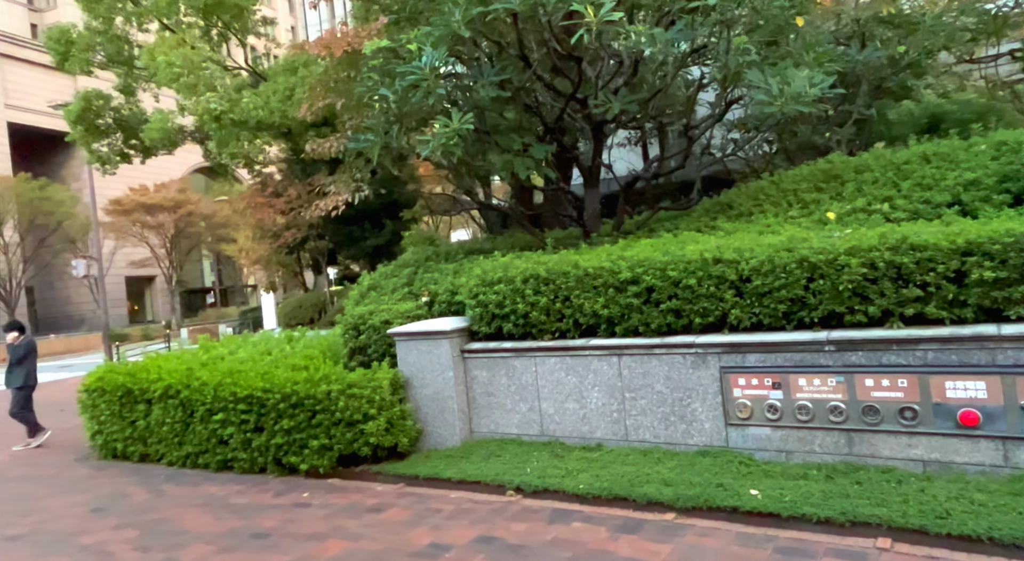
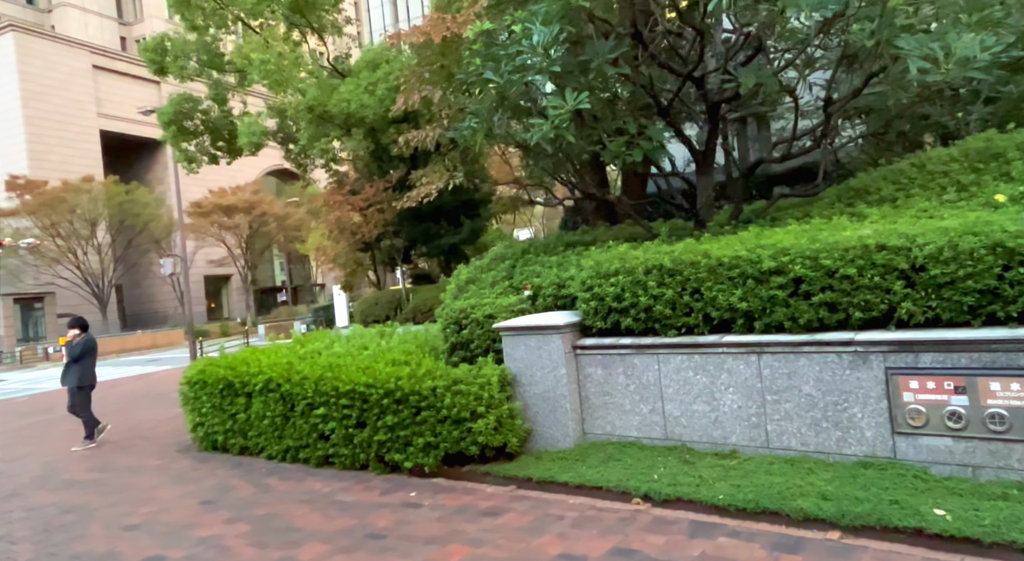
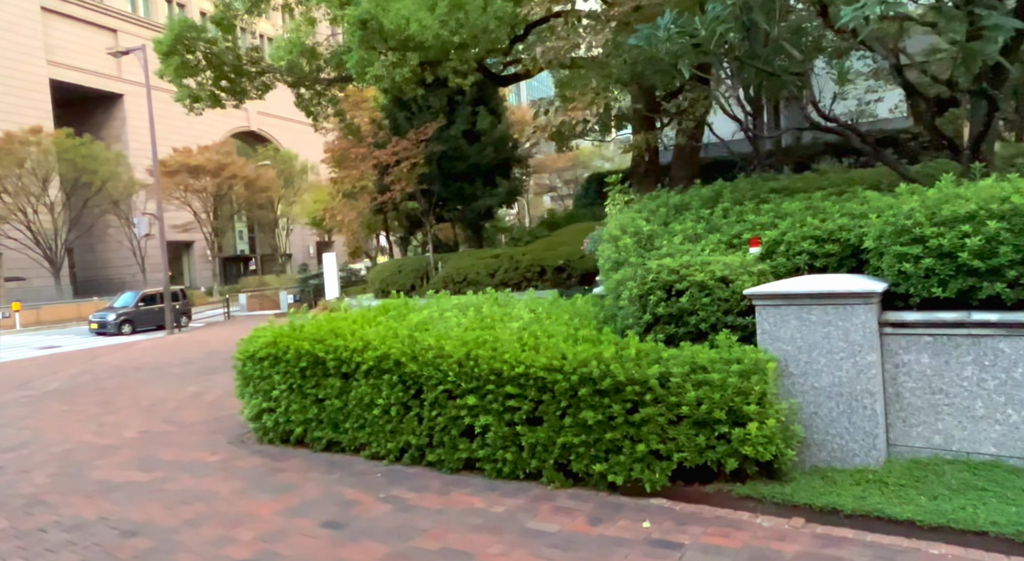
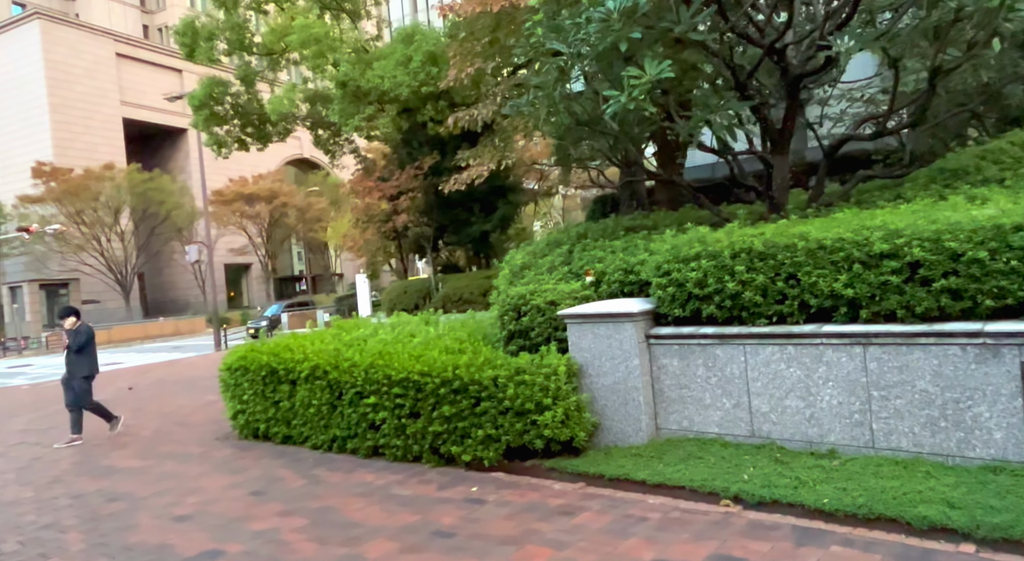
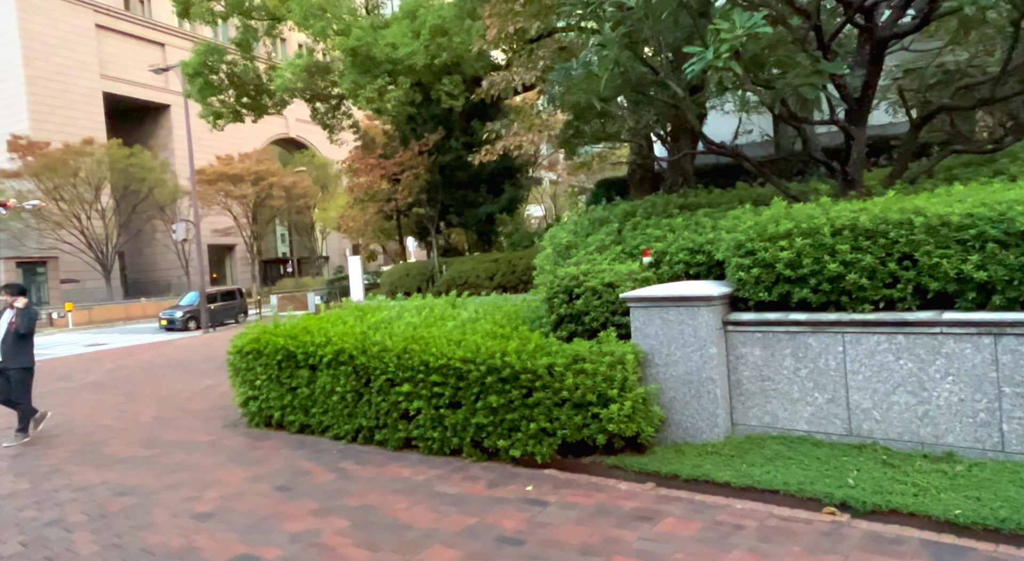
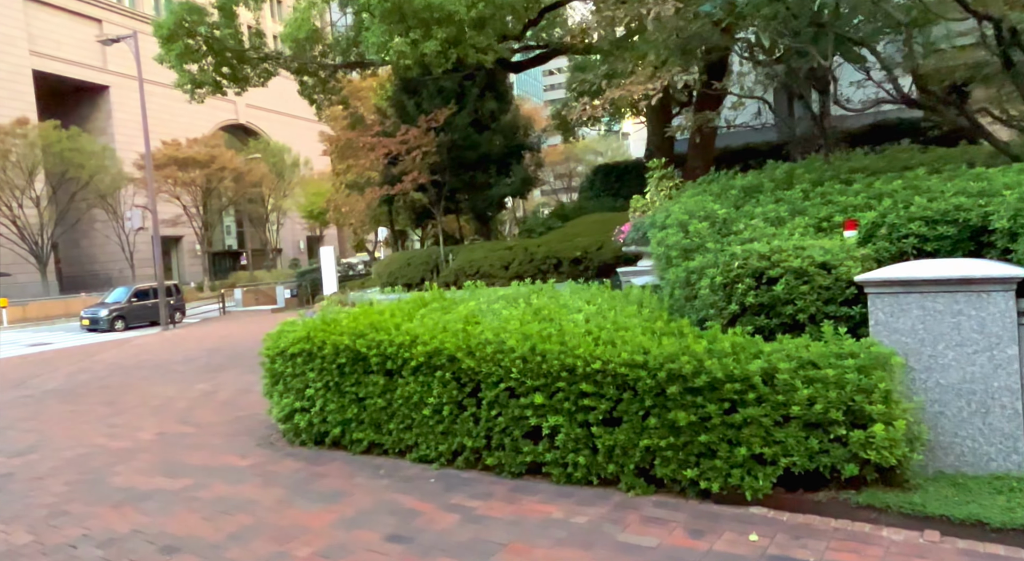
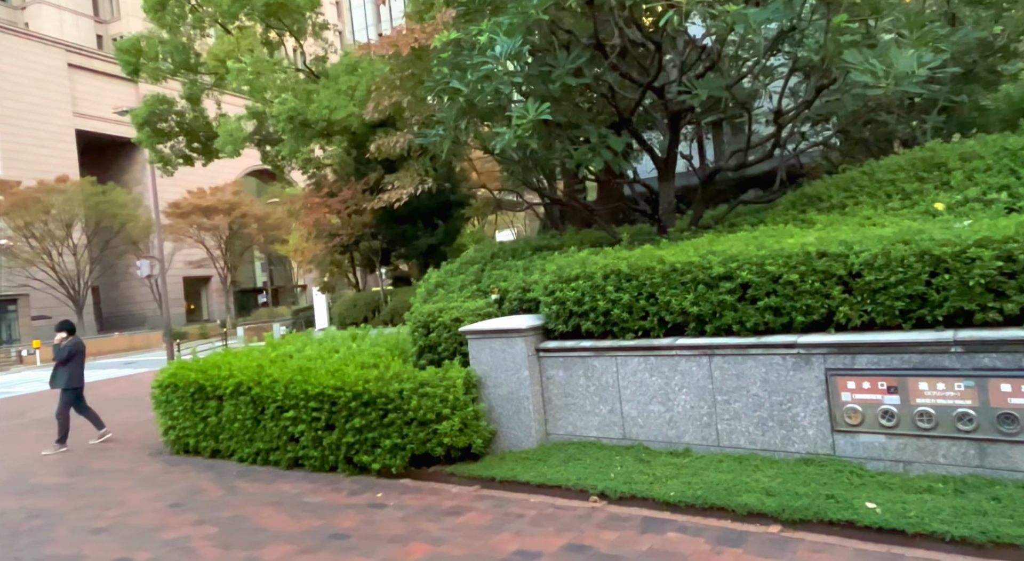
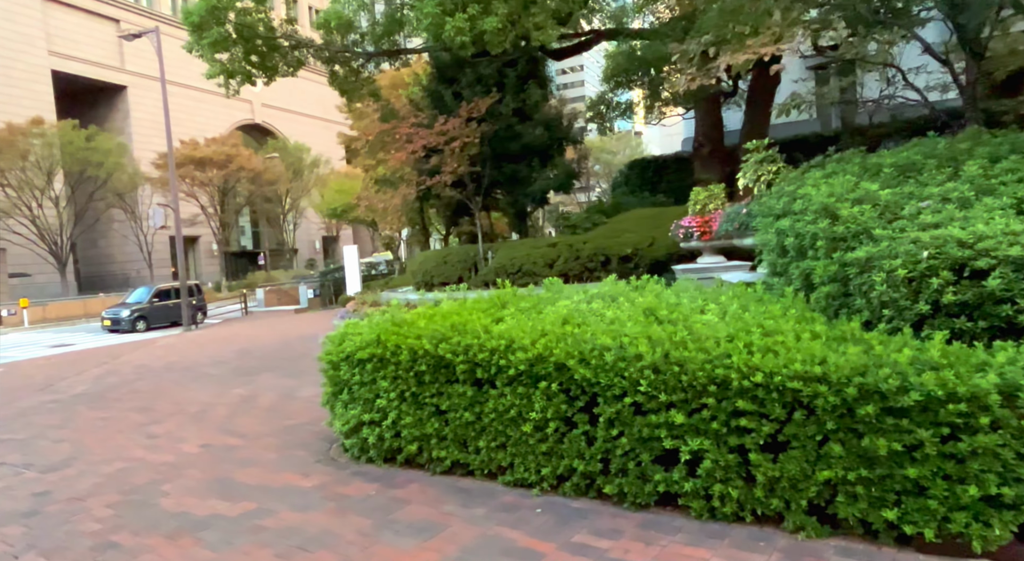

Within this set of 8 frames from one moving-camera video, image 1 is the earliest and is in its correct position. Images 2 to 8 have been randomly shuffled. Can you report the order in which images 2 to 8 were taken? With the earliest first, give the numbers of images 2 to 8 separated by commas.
7, 2, 4, 5, 3, 6, 8
